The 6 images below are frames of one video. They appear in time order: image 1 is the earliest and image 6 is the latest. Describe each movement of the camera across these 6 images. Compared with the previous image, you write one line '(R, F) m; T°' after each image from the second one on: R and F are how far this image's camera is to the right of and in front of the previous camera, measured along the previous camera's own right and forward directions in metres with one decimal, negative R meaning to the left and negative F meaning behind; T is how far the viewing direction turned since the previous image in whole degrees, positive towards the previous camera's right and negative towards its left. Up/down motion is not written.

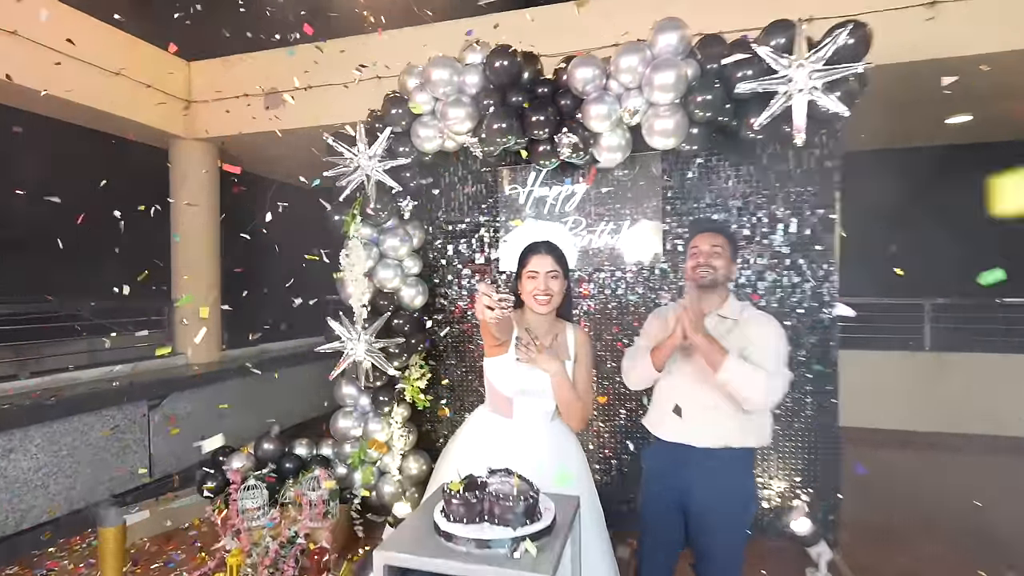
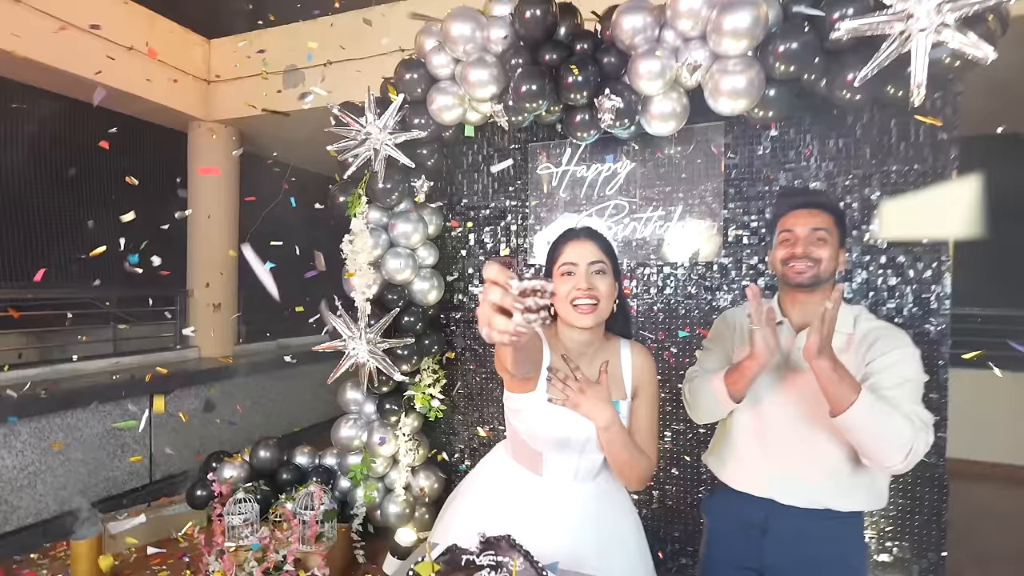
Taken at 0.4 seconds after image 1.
(0.0, +0.4) m; -4°
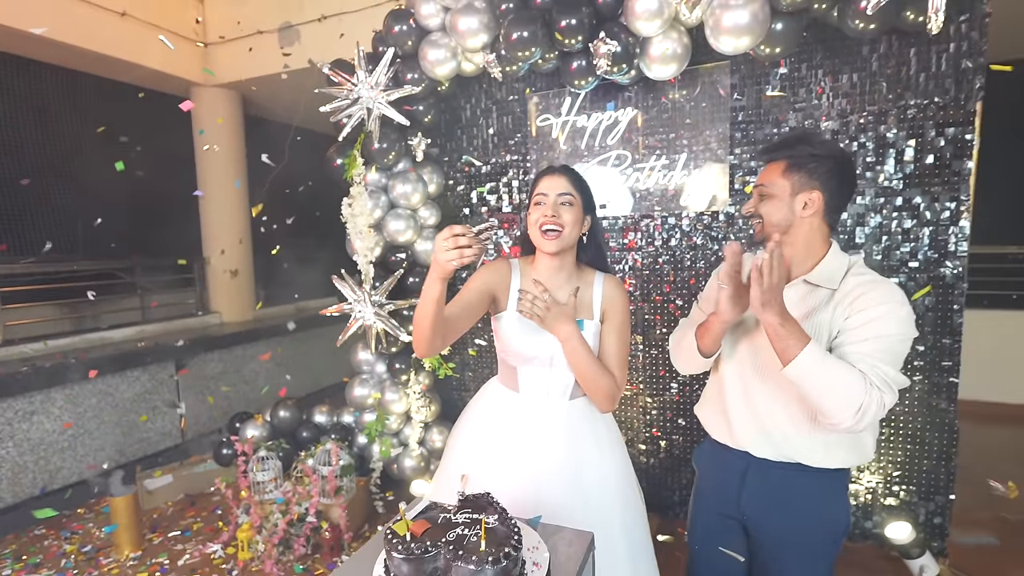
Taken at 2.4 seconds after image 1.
(+0.1, 0.0) m; -2°
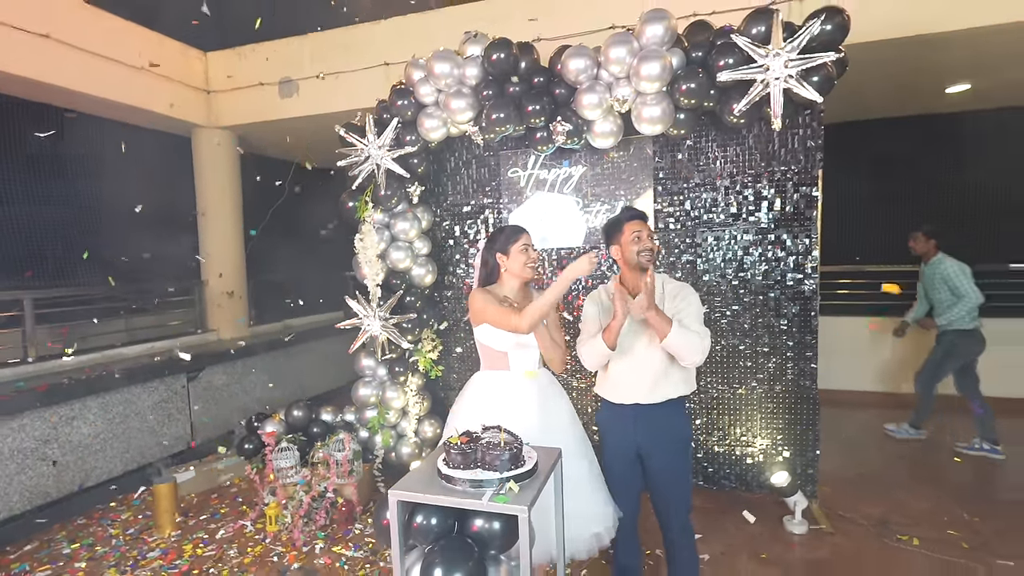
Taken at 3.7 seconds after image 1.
(-0.1, -0.6) m; +5°
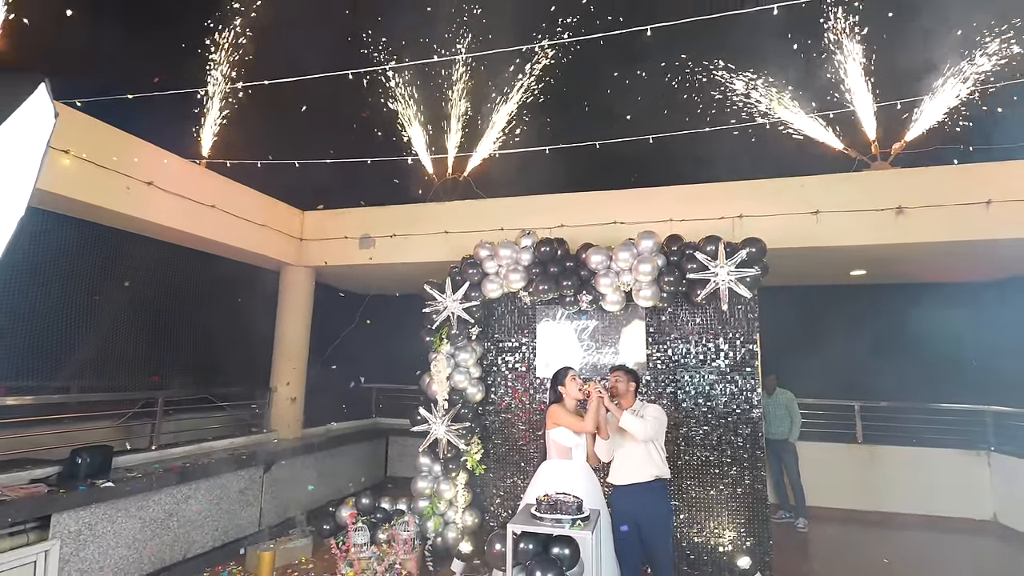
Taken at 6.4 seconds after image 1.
(-0.4, -1.2) m; +2°
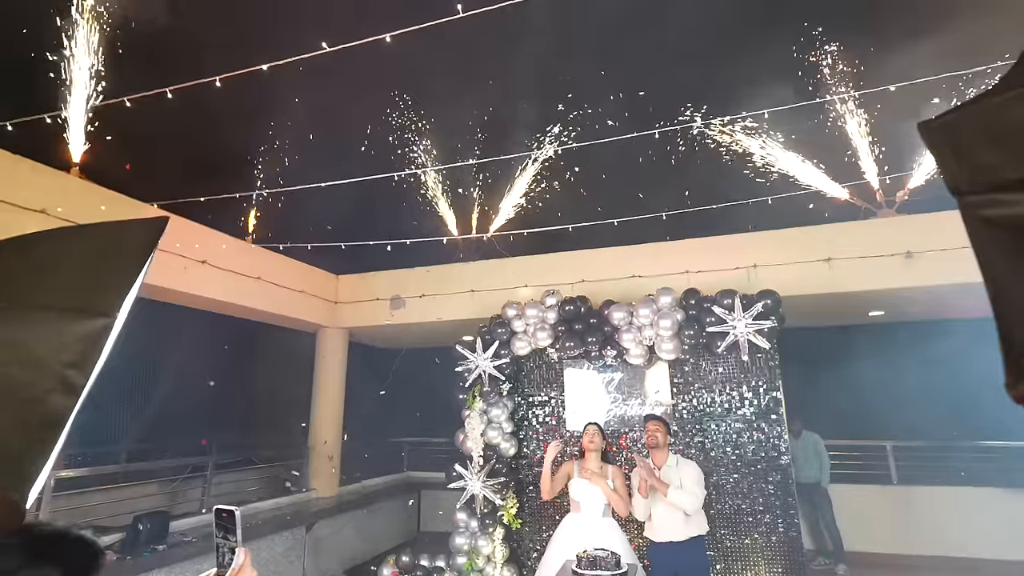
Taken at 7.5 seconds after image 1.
(-0.1, -0.2) m; -2°
